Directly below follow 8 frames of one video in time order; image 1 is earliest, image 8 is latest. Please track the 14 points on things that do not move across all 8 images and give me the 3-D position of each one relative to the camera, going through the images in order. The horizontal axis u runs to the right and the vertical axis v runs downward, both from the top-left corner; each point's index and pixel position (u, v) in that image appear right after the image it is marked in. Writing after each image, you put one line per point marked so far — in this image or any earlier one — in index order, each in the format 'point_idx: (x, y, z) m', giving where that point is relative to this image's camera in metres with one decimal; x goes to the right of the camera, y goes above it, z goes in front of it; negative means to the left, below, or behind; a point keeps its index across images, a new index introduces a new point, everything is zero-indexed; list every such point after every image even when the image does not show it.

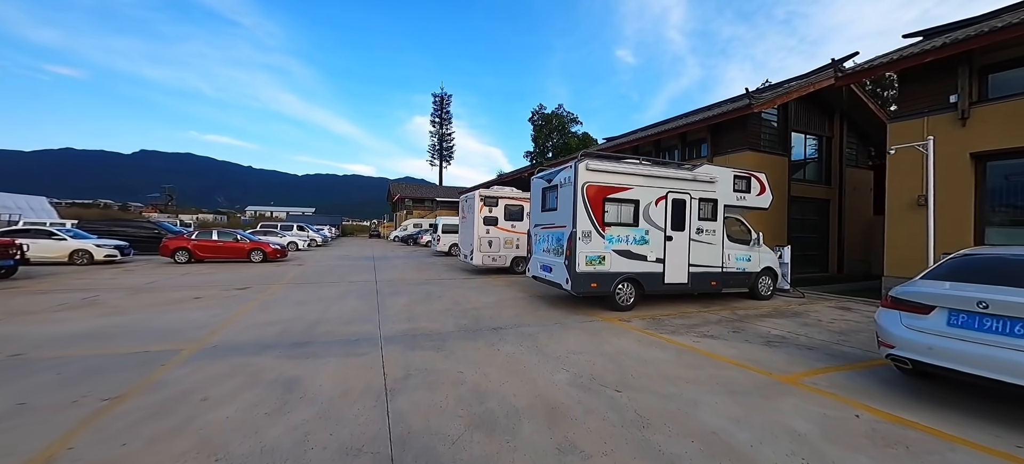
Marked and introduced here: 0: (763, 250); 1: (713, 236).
0: (+5.7, -0.4, +8.0) m
1: (+4.3, -0.1, +7.4) m
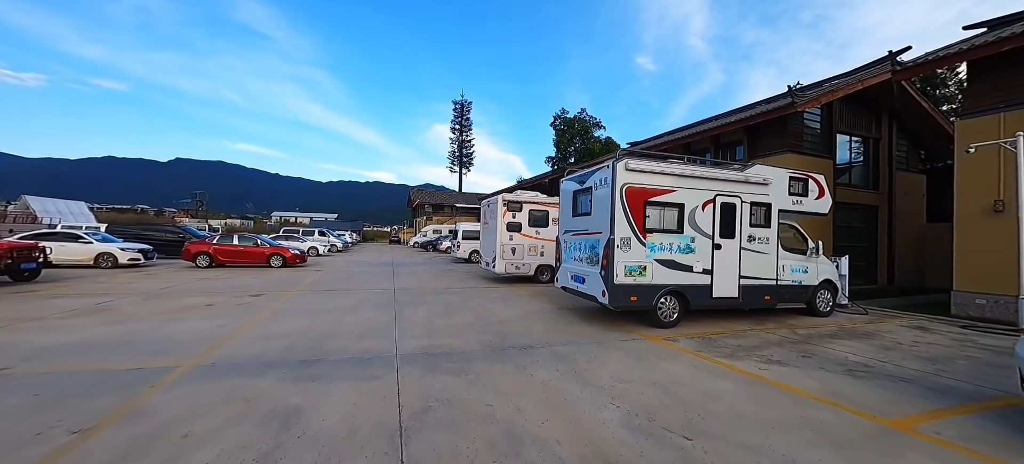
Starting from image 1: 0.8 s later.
0: (+6.3, -0.6, +7.1) m
1: (+4.8, -0.2, +6.6) m
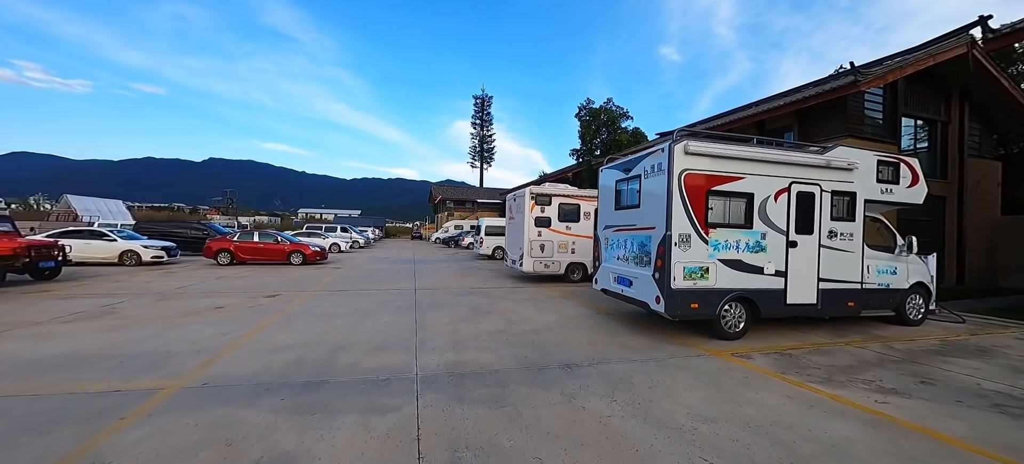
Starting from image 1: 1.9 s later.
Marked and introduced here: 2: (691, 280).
0: (+6.9, -0.5, +6.0) m
1: (+5.4, -0.2, +5.5) m
2: (+2.5, -0.7, +4.9) m
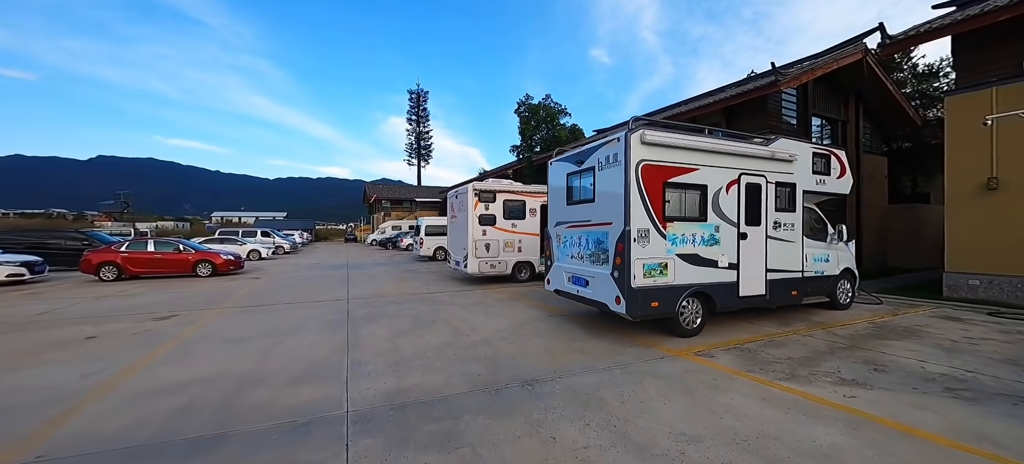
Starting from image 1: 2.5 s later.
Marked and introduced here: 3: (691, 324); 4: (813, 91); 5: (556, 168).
0: (+6.0, -0.3, +6.4) m
1: (+4.6, 0.0, +5.7) m
2: (+1.8, -0.6, +4.7) m
3: (+2.6, -1.3, +5.0) m
4: (+11.8, +5.5, +13.7) m
5: (+0.8, +1.2, +6.3) m
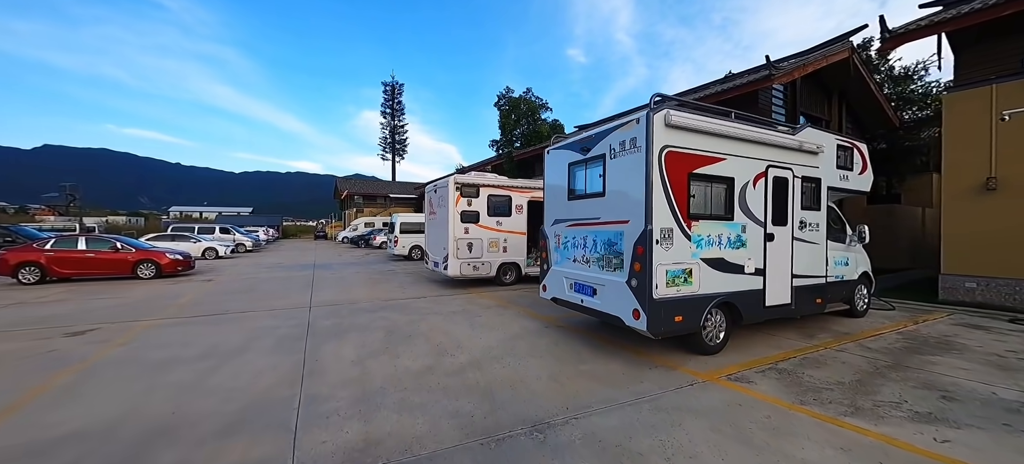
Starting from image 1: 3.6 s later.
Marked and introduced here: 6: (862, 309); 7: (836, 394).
0: (+5.9, -0.3, +5.9) m
1: (+4.5, 0.0, +5.1) m
2: (+1.8, -0.6, +3.9) m
3: (+2.5, -1.3, +4.3) m
4: (+11.2, +5.6, +13.5) m
5: (+0.7, +1.2, +5.5) m
6: (+5.9, -1.3, +5.9) m
7: (+3.1, -1.5, +3.4) m
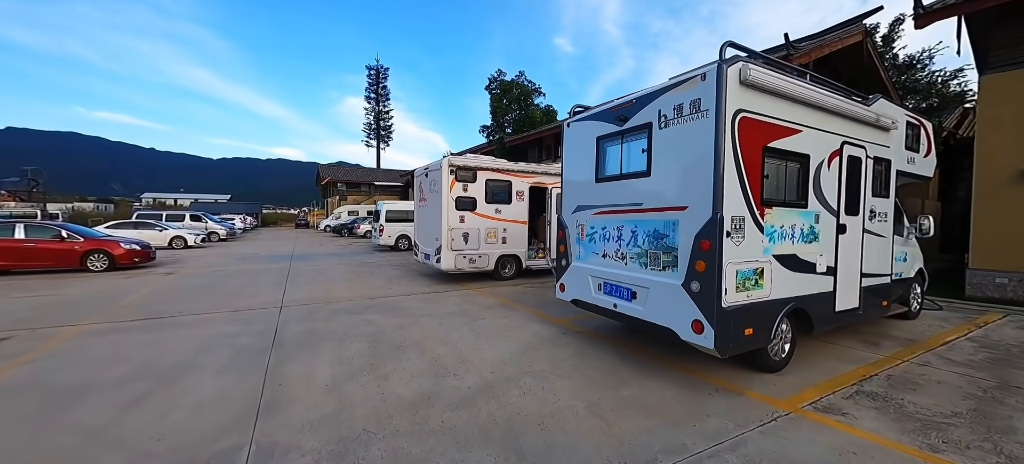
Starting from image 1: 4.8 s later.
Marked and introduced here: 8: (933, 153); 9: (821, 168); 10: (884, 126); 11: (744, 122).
0: (+6.0, -0.2, +5.2) m
1: (+4.7, +0.1, +4.4) m
2: (+2.0, -0.5, +3.1) m
3: (+2.7, -1.2, +3.5) m
4: (+11.1, +5.9, +12.9) m
5: (+0.8, +1.3, +4.6) m
6: (+6.1, -1.2, +5.2) m
7: (+3.4, -1.5, +2.6) m
8: (+6.0, +1.1, +5.0) m
9: (+3.2, +0.7, +3.6) m
10: (+4.5, +1.3, +4.2) m
11: (+2.0, +0.9, +3.0) m
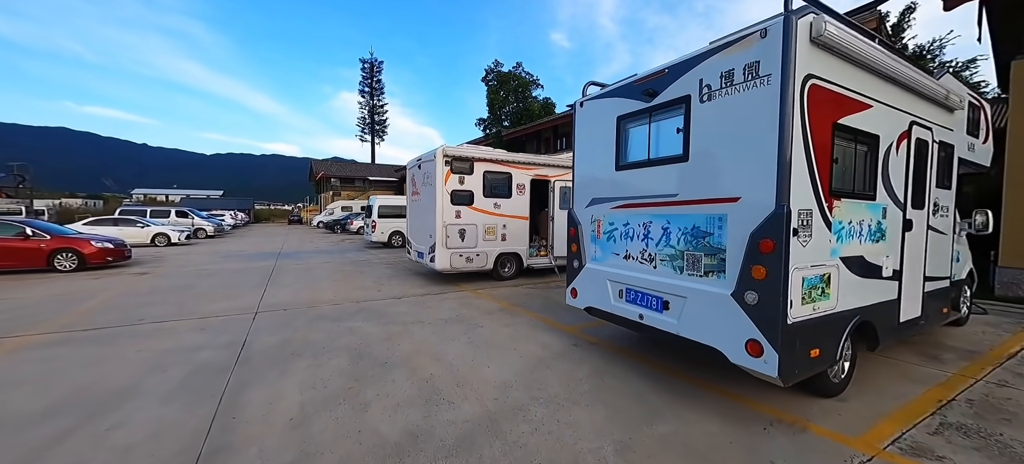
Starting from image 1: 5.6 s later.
0: (+6.0, -0.1, +4.6) m
1: (+4.7, +0.1, +3.8) m
2: (+2.1, -0.5, +2.5) m
3: (+2.8, -1.2, +2.9) m
4: (+11.0, +6.0, +12.3) m
5: (+0.9, +1.3, +3.9) m
6: (+6.1, -1.1, +4.7) m
7: (+3.4, -1.5, +2.1) m
8: (+6.1, +1.2, +4.4) m
9: (+3.2, +0.7, +3.0) m
10: (+4.5, +1.3, +3.6) m
11: (+2.1, +1.0, +2.4) m
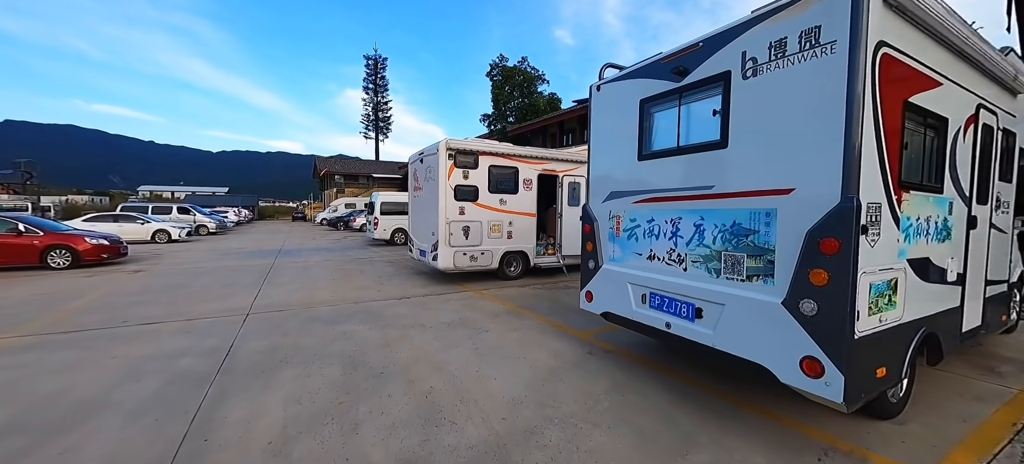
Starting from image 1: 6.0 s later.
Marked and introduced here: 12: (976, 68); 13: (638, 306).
0: (+6.1, -0.1, +4.2) m
1: (+4.8, +0.2, +3.4) m
2: (+2.2, -0.5, +2.1) m
3: (+2.9, -1.2, +2.6) m
4: (+11.2, +6.1, +11.8) m
5: (+1.0, +1.4, +3.6) m
6: (+6.2, -1.1, +4.3) m
7: (+3.5, -1.5, +1.7) m
8: (+6.2, +1.2, +4.0) m
9: (+3.3, +0.7, +2.6) m
10: (+4.6, +1.3, +3.2) m
11: (+2.1, +1.0, +2.0) m
12: (+3.6, +1.3, +2.7) m
13: (+1.2, -0.7, +3.1) m
